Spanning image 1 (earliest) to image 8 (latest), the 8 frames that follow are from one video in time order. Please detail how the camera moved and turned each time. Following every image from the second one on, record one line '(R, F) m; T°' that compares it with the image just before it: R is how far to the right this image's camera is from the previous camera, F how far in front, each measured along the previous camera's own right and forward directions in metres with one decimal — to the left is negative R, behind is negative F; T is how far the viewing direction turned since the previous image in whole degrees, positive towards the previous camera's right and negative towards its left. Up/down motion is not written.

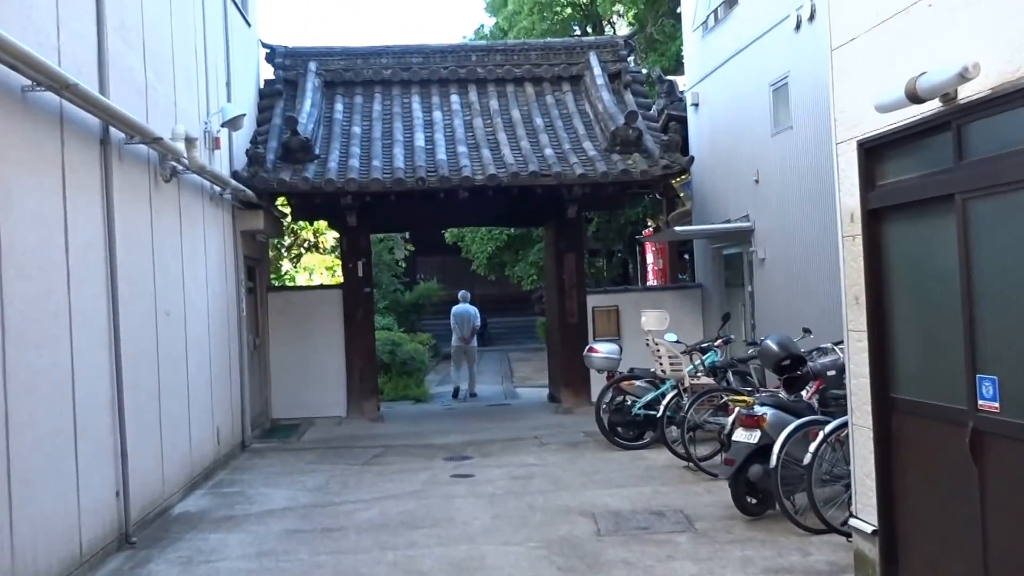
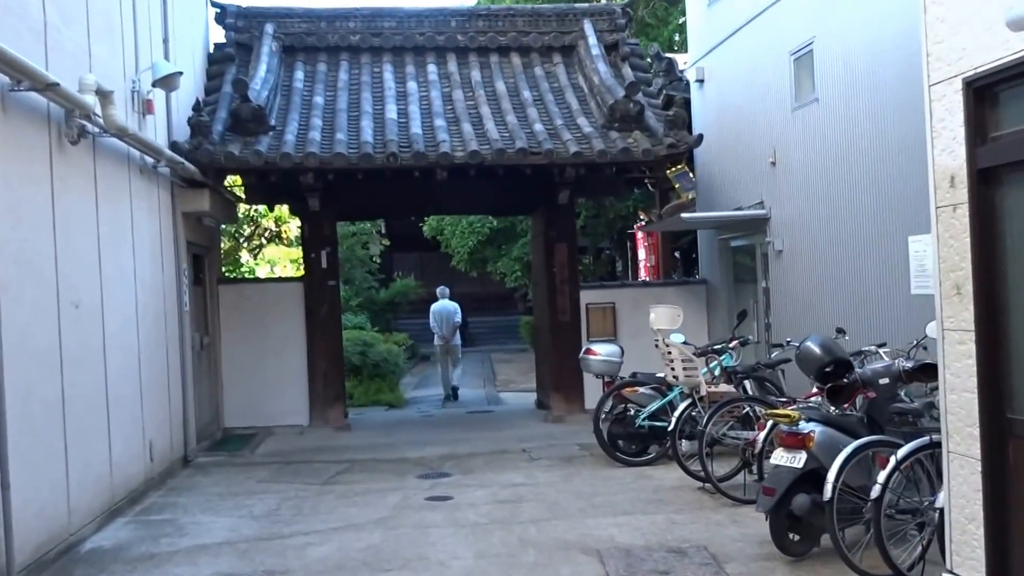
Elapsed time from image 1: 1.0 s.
(0.0, +1.2) m; +1°
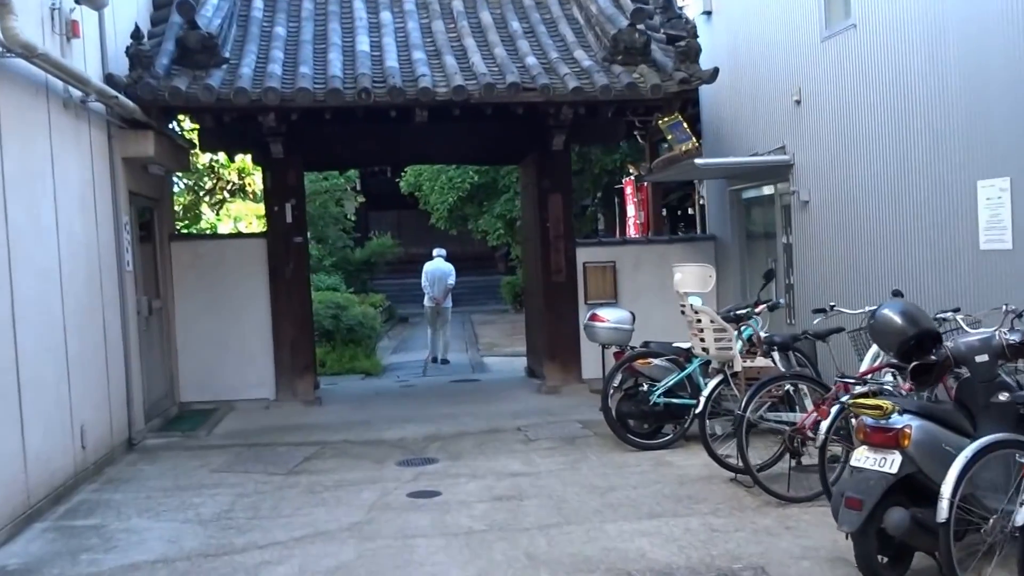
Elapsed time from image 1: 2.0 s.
(-0.1, +1.2) m; +1°
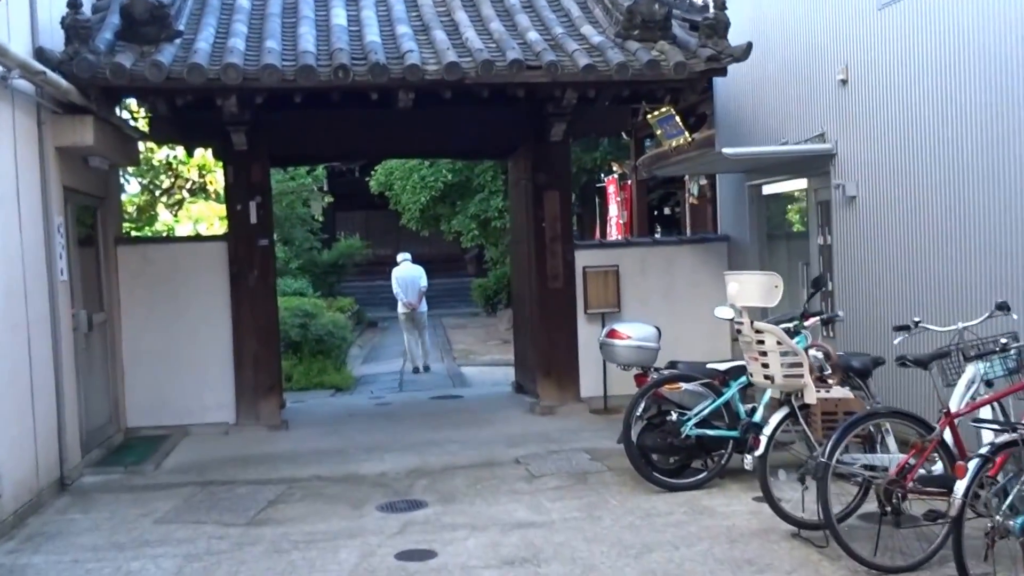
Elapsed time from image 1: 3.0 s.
(-0.1, +1.1) m; +1°
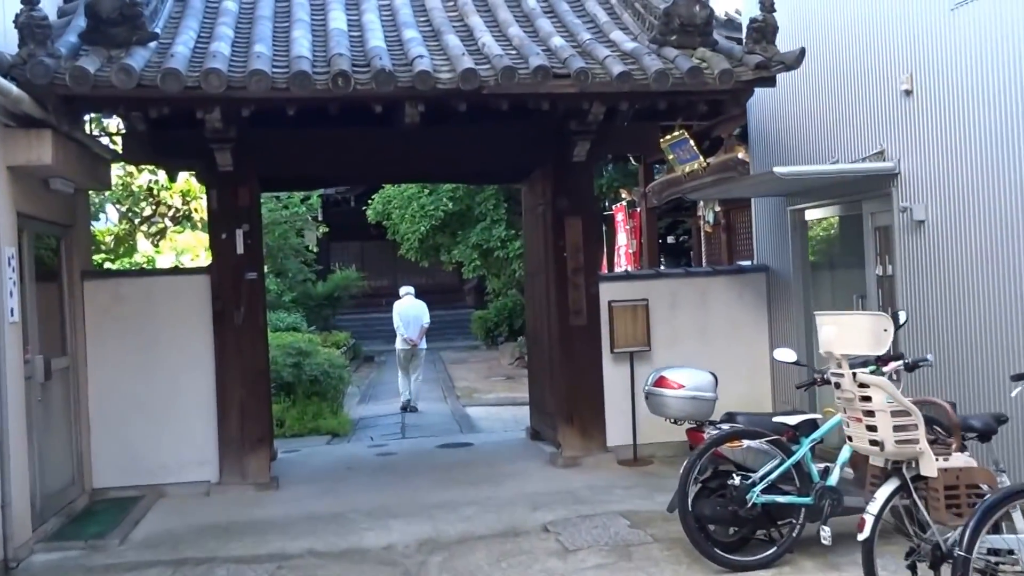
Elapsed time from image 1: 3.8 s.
(-0.1, +0.9) m; 0°
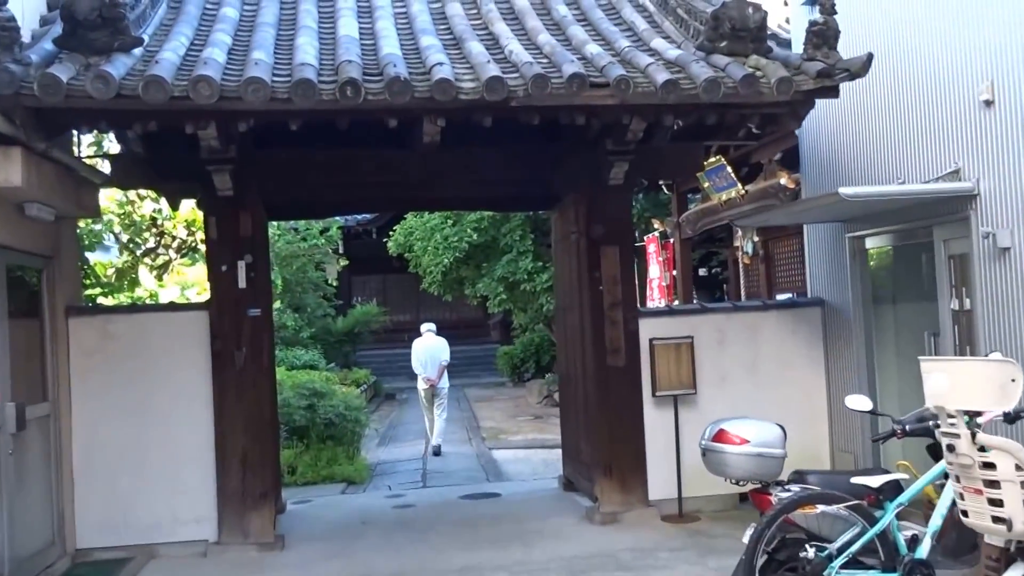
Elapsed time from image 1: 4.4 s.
(0.0, +0.7) m; -1°
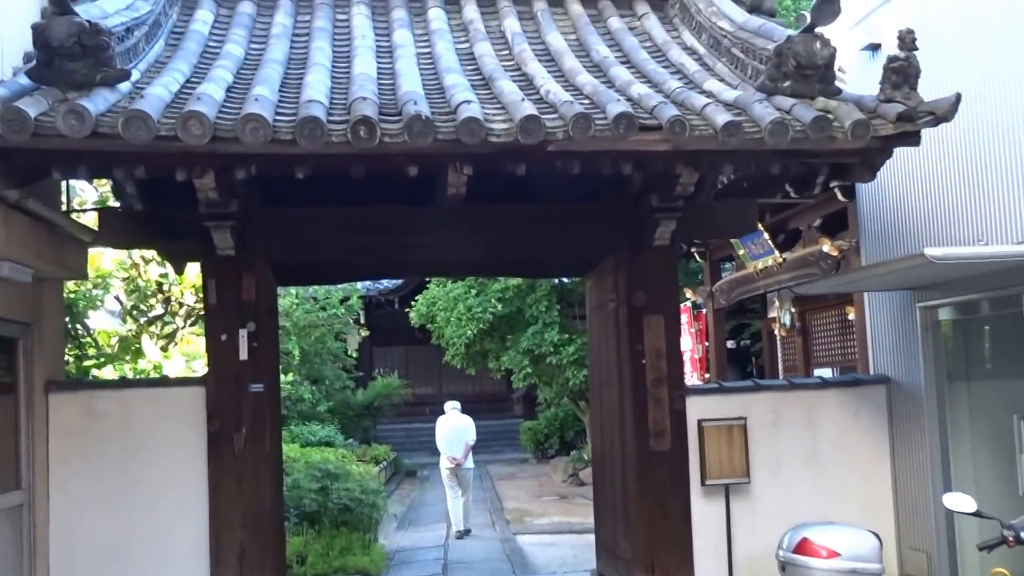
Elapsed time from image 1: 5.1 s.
(0.0, +0.7) m; -1°
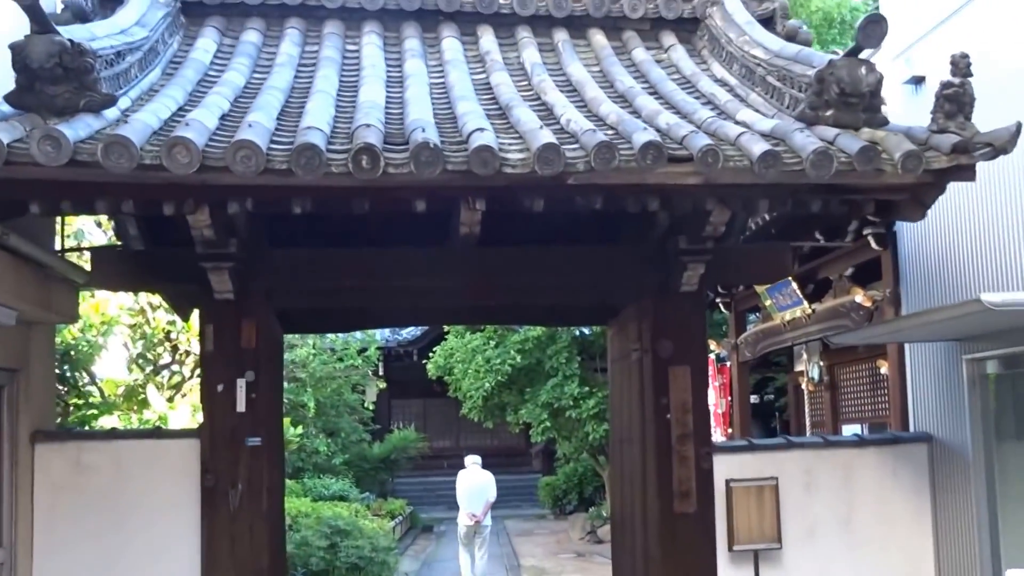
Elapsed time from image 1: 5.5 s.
(0.0, +0.4) m; -1°
